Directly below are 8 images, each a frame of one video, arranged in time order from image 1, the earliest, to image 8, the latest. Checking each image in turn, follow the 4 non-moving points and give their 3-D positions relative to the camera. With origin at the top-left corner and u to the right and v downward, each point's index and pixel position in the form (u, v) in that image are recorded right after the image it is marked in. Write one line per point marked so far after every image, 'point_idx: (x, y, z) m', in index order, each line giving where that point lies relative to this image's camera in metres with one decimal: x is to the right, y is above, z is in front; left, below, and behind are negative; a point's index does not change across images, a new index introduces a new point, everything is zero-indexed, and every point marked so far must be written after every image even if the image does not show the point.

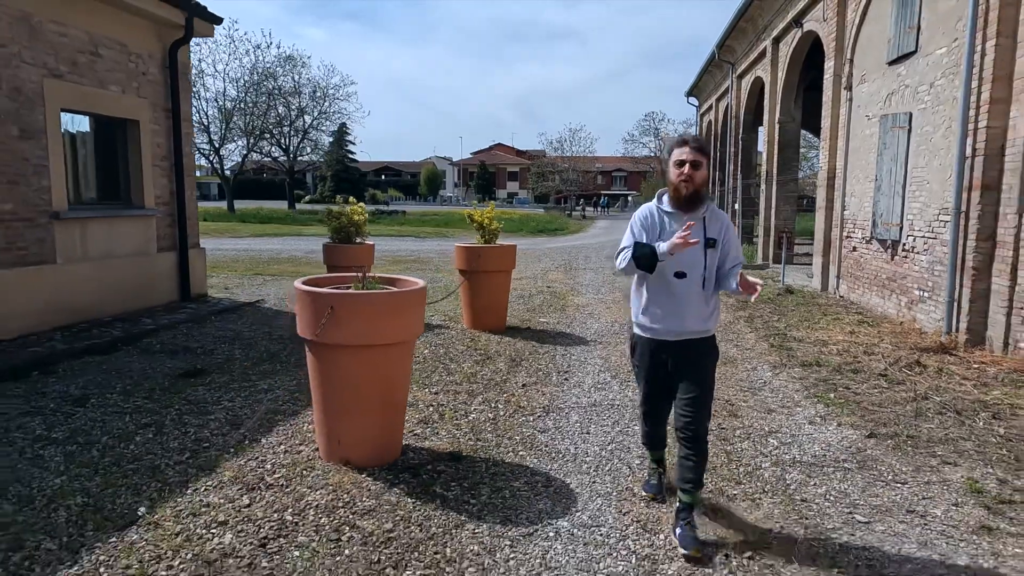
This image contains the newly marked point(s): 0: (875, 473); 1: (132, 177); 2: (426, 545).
0: (+2.0, -1.0, +3.6) m
1: (-4.2, +1.2, +7.3) m
2: (-0.3, -1.0, +2.7) m
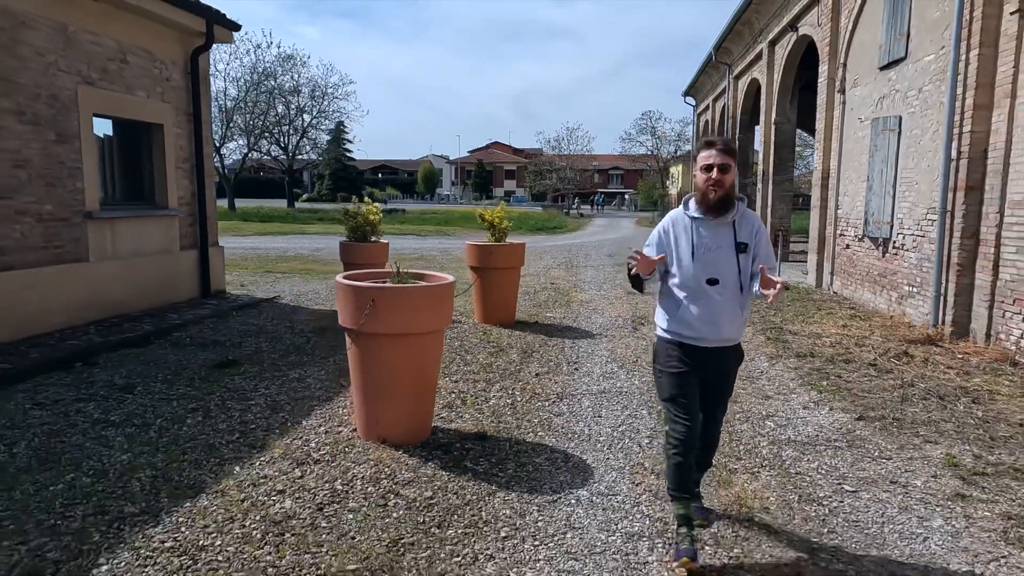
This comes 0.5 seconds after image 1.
0: (+2.1, -1.0, +3.9) m
1: (-4.1, +1.3, +7.6) m
2: (-0.2, -1.0, +3.0) m
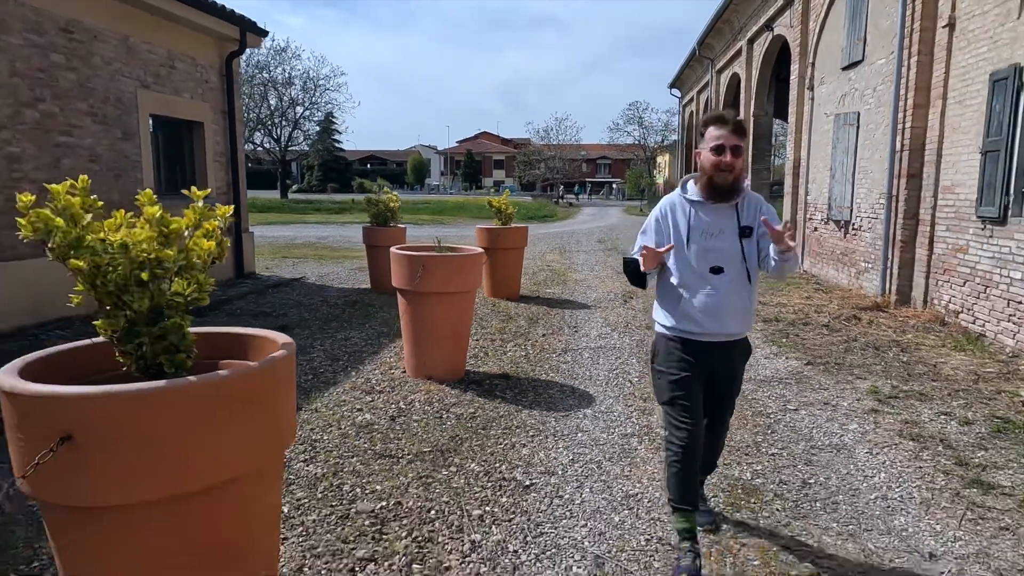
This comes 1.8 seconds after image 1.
0: (+2.2, -0.7, +4.9) m
1: (-4.0, +1.5, +8.5) m
2: (-0.1, -0.8, +4.0) m
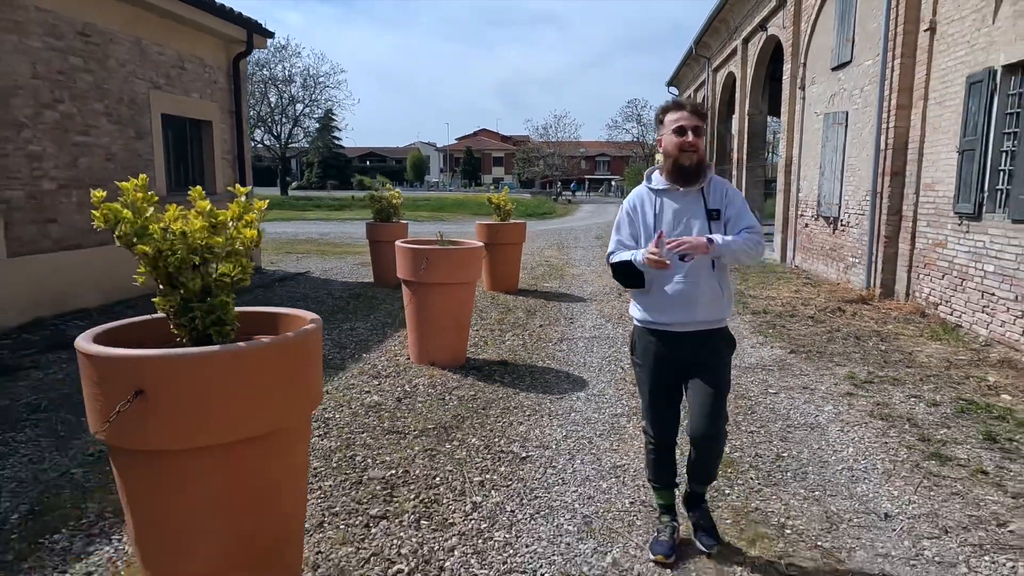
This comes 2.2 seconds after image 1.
0: (+2.2, -0.6, +5.2) m
1: (-4.0, +1.6, +8.8) m
2: (-0.1, -0.7, +4.3) m
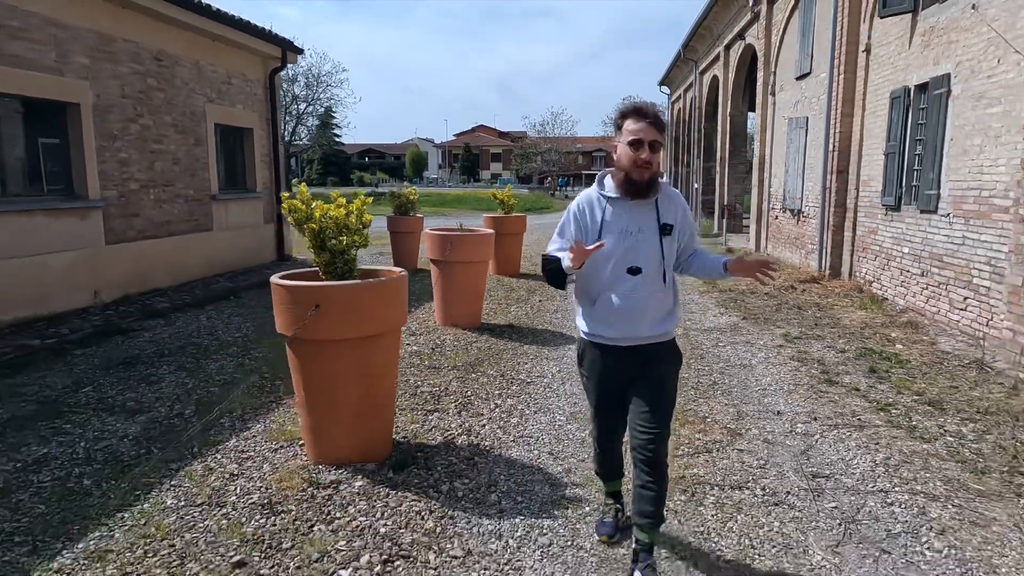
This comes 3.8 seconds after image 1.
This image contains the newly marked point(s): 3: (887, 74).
0: (+2.2, -0.4, +6.6) m
1: (-4.0, +1.8, +10.0) m
2: (0.0, -0.5, +5.6) m
3: (+4.4, +2.5, +7.7) m
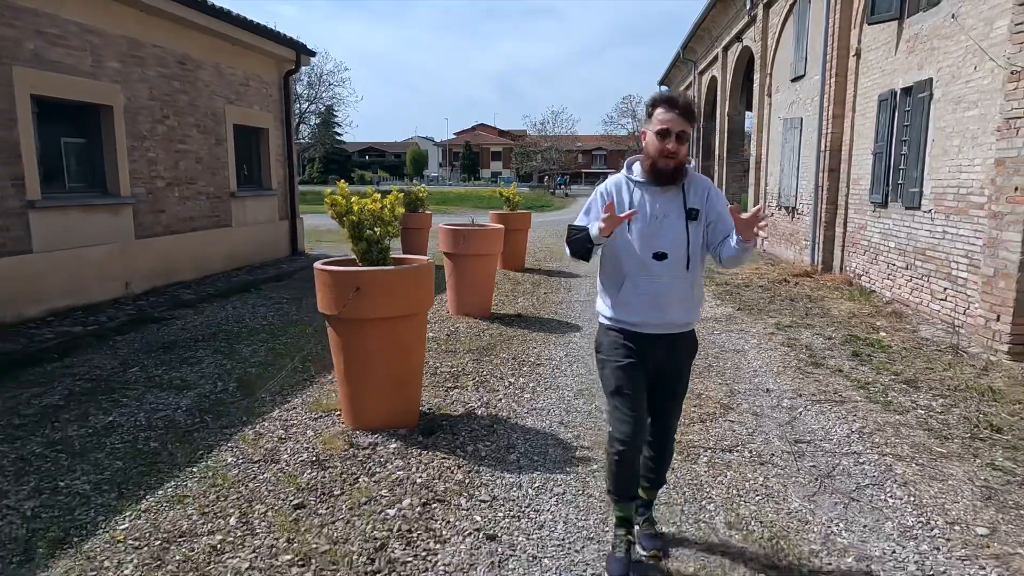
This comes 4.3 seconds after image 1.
0: (+2.3, -0.3, +7.0) m
1: (-3.9, +1.9, +10.4) m
2: (+0.1, -0.4, +6.0) m
3: (+4.5, +2.6, +8.1) m
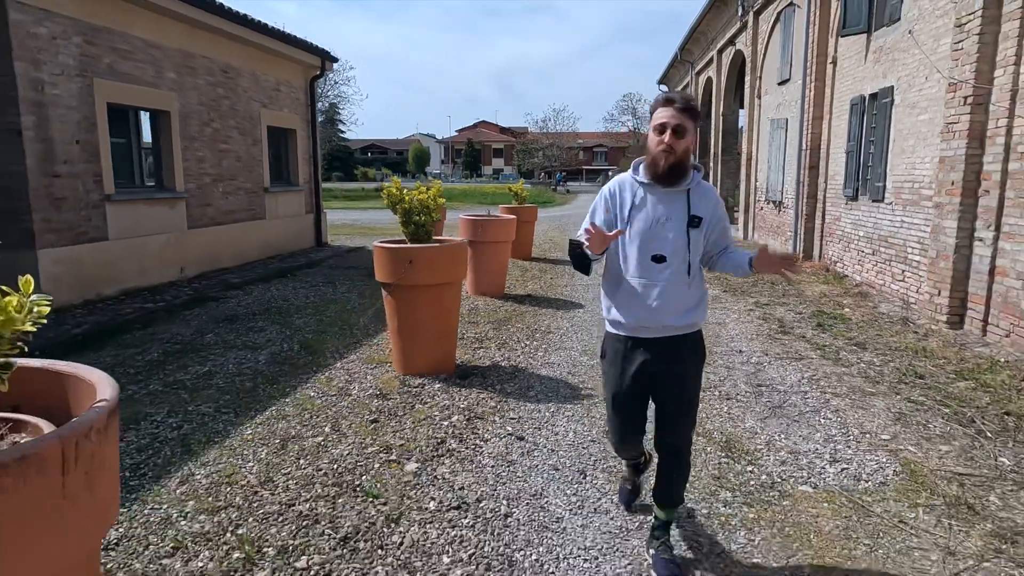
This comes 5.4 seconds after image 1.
0: (+2.5, -0.1, +7.9) m
1: (-3.8, +2.1, +11.4) m
2: (+0.2, -0.2, +7.0) m
3: (+4.6, +2.8, +9.0) m
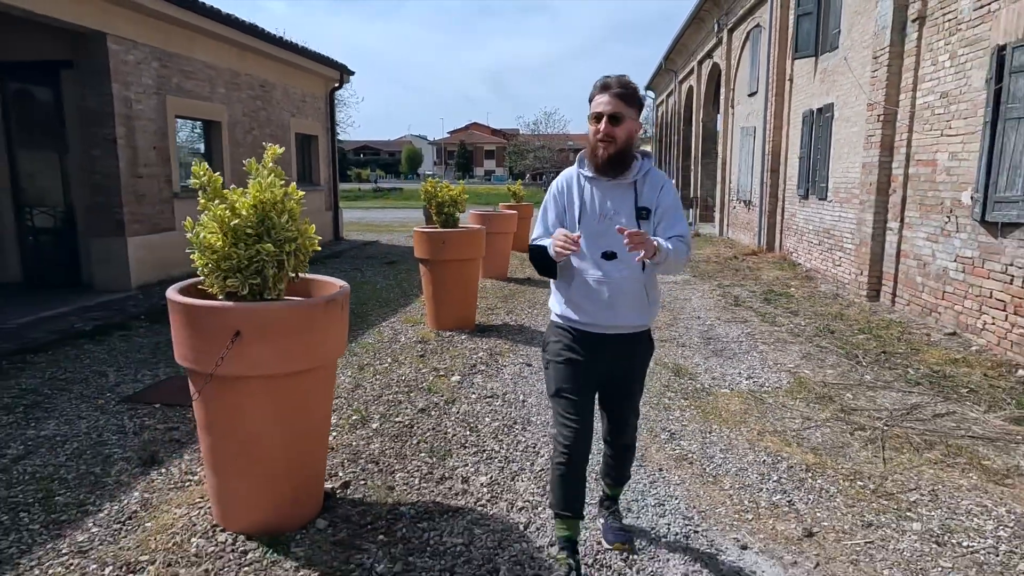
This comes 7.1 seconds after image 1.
0: (+2.5, +0.1, +9.3) m
1: (-3.8, +2.3, +12.7) m
2: (+0.2, 0.0, +8.4) m
3: (+4.6, +3.0, +10.5) m
